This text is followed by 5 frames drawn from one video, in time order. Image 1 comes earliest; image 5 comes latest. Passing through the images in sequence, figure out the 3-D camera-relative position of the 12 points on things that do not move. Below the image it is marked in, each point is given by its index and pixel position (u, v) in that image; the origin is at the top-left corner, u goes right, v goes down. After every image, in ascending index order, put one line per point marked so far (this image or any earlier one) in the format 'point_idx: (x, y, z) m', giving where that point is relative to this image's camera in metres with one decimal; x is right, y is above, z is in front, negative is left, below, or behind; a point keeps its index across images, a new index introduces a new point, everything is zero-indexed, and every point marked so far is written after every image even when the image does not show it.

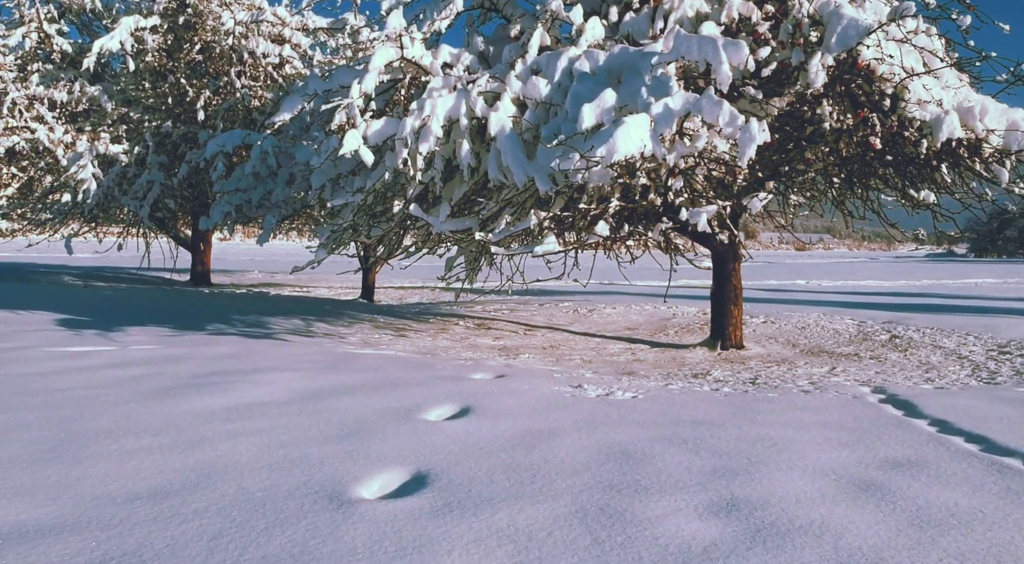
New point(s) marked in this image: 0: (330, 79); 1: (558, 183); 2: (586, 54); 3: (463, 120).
0: (-2.1, +2.3, +8.8) m
1: (+0.4, +0.9, +7.3) m
2: (+0.8, +2.3, +7.8) m
3: (-0.5, +1.6, +7.8) m
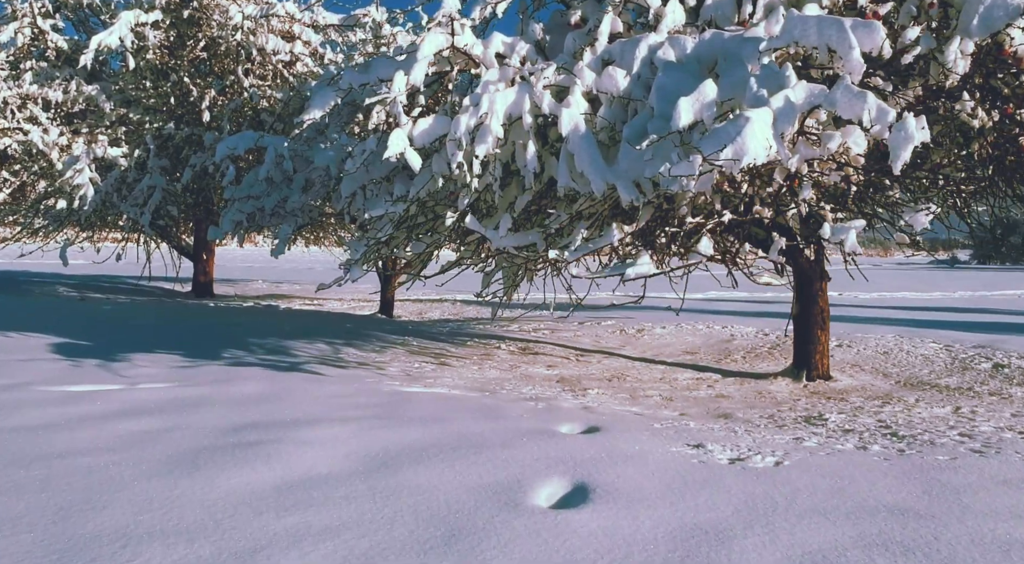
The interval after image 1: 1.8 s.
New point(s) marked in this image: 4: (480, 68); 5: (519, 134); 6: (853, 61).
0: (-1.4, +2.1, +7.7) m
1: (+1.1, +0.7, +6.2) m
2: (+1.4, +2.1, +6.7) m
3: (+0.1, +1.4, +6.7) m
4: (-0.3, +2.1, +7.5) m
5: (+0.1, +1.4, +7.0) m
6: (+2.5, +1.6, +5.6) m
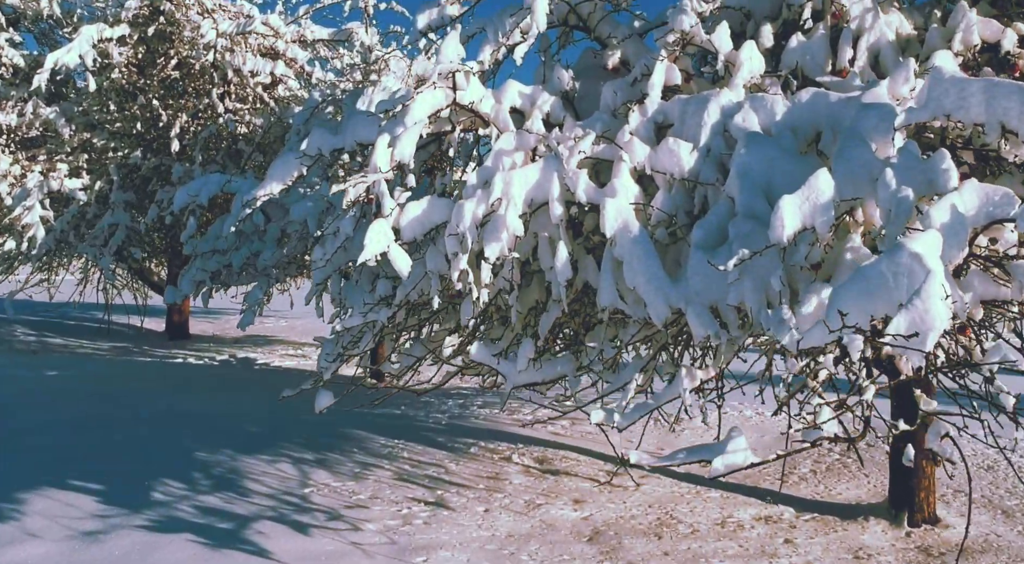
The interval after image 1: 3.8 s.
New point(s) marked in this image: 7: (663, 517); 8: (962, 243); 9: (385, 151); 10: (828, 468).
0: (-1.3, +1.1, +5.8) m
1: (+1.2, -0.3, +4.3) m
2: (+1.5, +1.1, +4.9) m
3: (+0.3, +0.5, +4.8) m
4: (-0.2, +1.1, +5.7) m
5: (+0.2, +0.4, +5.2) m
6: (+2.6, +0.6, +3.7) m
7: (+1.3, -2.0, +6.4) m
8: (+2.1, +0.2, +3.6) m
9: (-0.9, +0.9, +5.2) m
10: (+3.2, -1.9, +7.8) m
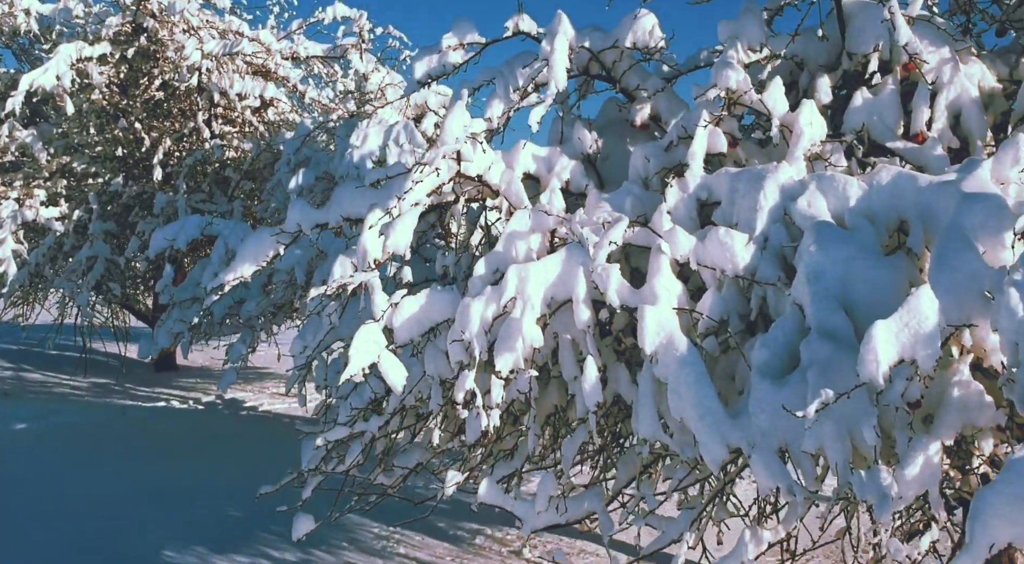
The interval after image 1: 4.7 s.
0: (-1.2, +0.5, +4.9) m
1: (+1.3, -0.9, +3.5) m
2: (+1.6, +0.5, +4.0) m
3: (+0.4, -0.2, +3.9) m
4: (-0.1, +0.5, +4.8) m
5: (+0.3, -0.3, +4.3) m
6: (+2.7, 0.0, +2.8) m
7: (+1.4, -2.6, +5.5) m
8: (+2.2, -0.5, +2.7) m
9: (-0.8, +0.2, +4.3) m
10: (+3.3, -2.5, +6.9) m
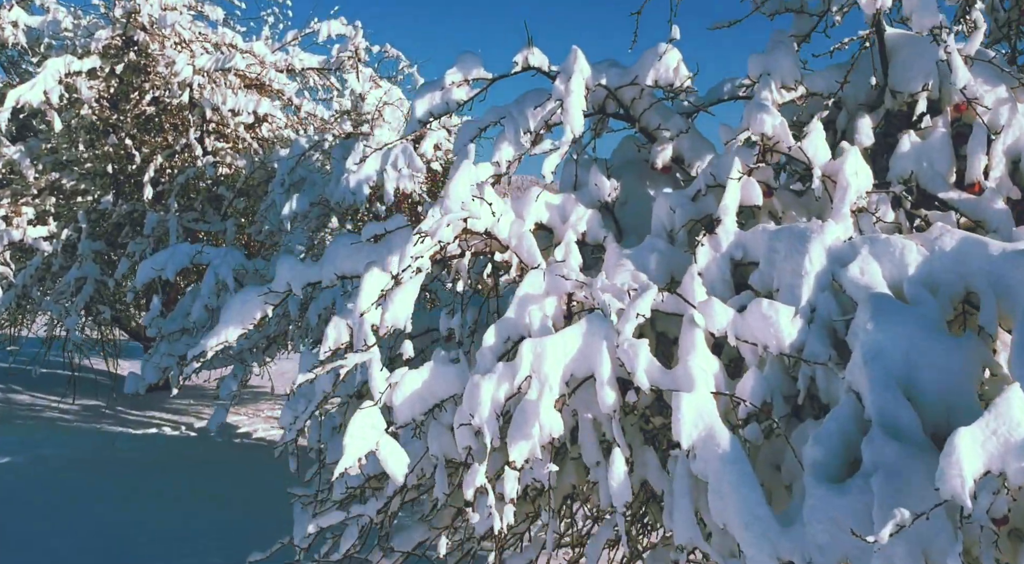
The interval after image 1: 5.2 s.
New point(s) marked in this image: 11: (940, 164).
0: (-1.1, +0.1, +4.5) m
1: (+1.4, -1.3, +3.0) m
2: (+1.7, +0.1, +3.6) m
3: (+0.4, -0.5, +3.5) m
4: (0.0, +0.1, +4.3) m
5: (+0.4, -0.6, +3.8) m
6: (+2.8, -0.4, +2.4) m
7: (+1.4, -3.0, +5.1) m
8: (+2.3, -0.8, +2.3) m
9: (-0.7, -0.1, +3.8) m
10: (+3.4, -2.9, +6.5) m
11: (+2.4, +0.6, +4.2) m
